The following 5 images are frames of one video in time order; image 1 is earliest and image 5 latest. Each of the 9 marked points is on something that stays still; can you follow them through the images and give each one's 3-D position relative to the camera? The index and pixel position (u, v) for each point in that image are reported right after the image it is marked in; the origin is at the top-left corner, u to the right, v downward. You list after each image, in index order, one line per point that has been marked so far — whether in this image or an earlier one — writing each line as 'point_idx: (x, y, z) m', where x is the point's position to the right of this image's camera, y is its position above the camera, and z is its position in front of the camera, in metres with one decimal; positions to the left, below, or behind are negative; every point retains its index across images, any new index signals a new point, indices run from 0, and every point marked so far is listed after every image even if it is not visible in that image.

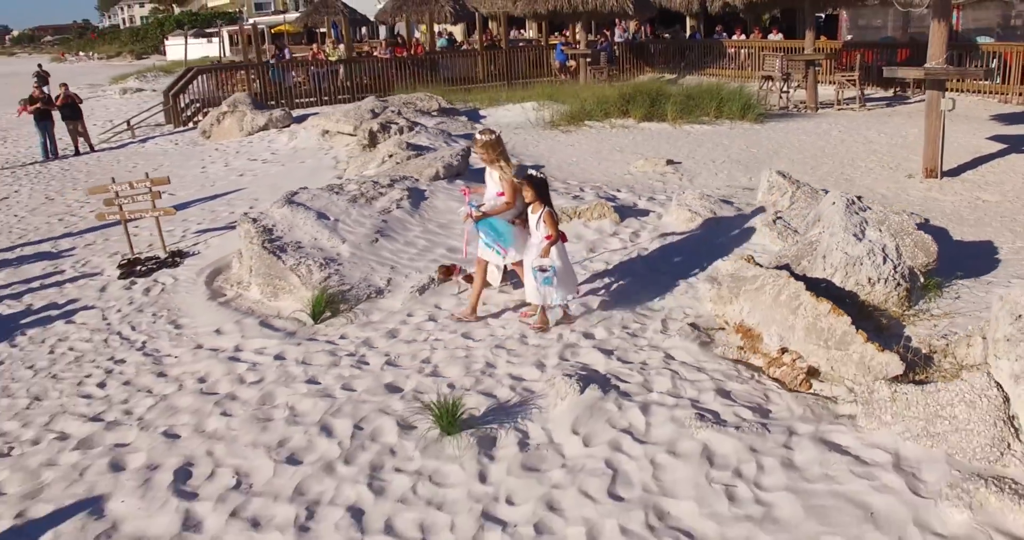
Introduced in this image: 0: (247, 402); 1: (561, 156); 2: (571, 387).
0: (-1.6, -0.8, +4.6) m
1: (+0.6, +1.4, +8.9) m
2: (+0.3, -0.7, +4.1) m
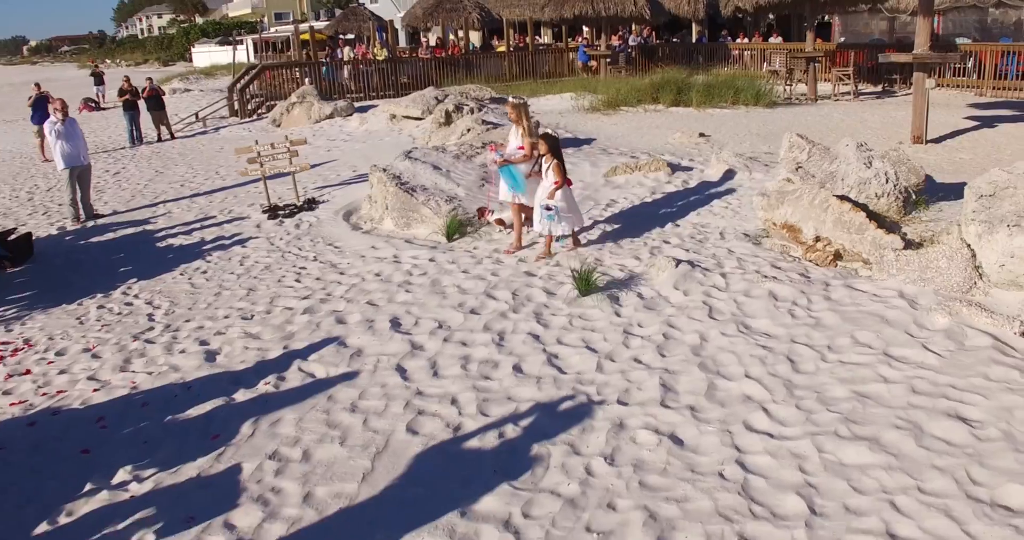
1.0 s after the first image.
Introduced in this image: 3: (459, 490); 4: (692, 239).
0: (-0.7, -0.1, +6.2) m
1: (+1.4, +2.0, +10.5) m
2: (+1.2, 0.0, +5.8) m
3: (-0.3, -1.1, +3.8) m
4: (+1.6, +0.3, +6.7) m
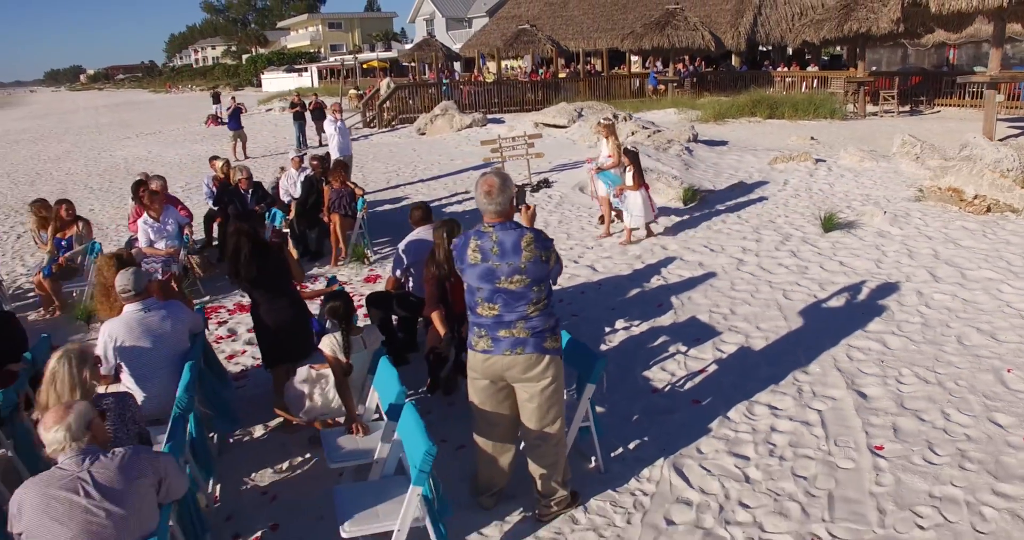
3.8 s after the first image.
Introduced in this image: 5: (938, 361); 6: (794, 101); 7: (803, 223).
0: (+2.2, +0.5, +8.5) m
1: (+4.0, +2.4, +13.1) m
2: (+4.2, +0.6, +8.2) m
3: (+2.8, -0.4, +6.1) m
4: (+4.5, +0.9, +9.2) m
5: (+3.2, -0.7, +5.4) m
6: (+5.9, +3.5, +15.2) m
7: (+3.3, +0.5, +8.4) m
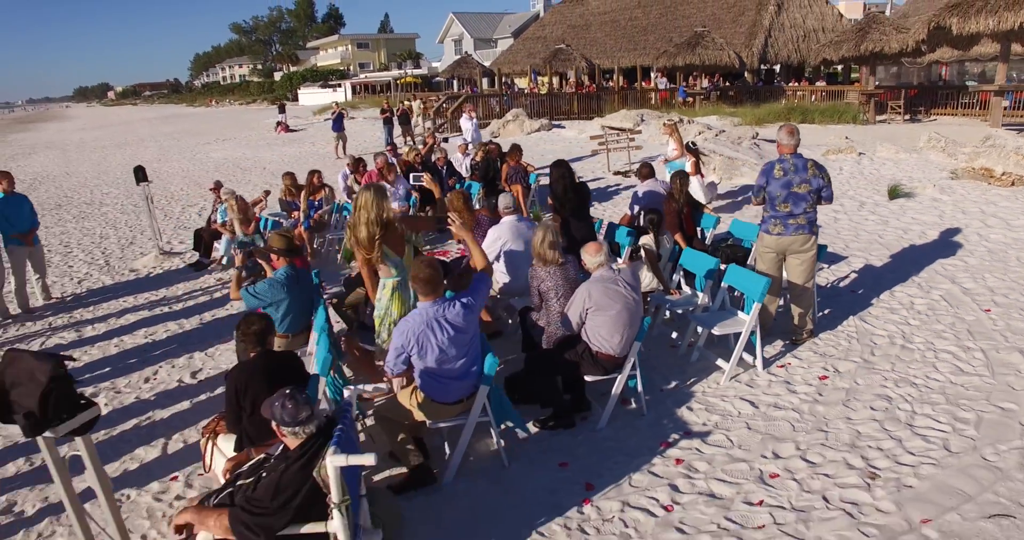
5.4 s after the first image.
0: (+4.2, +1.1, +10.9) m
1: (+5.8, +2.9, +15.6) m
2: (+6.1, +1.2, +10.7) m
3: (+4.9, +0.2, +8.5) m
4: (+6.5, +1.5, +11.7) m
5: (+5.3, 0.0, +7.8) m
6: (+7.5, +3.9, +17.9) m
7: (+5.3, +1.1, +10.8) m
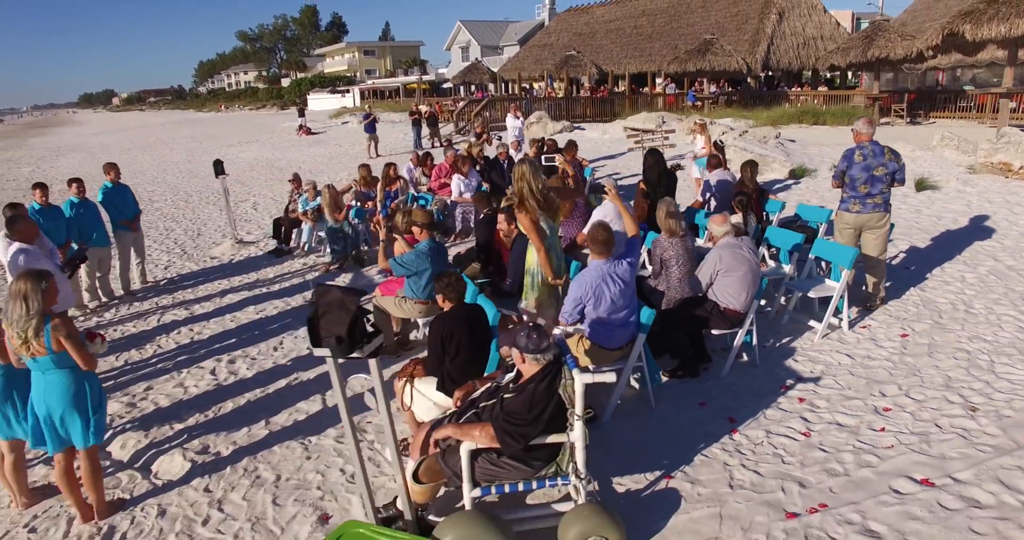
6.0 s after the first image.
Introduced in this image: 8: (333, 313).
0: (+5.0, +1.3, +11.7) m
1: (+6.5, +3.1, +16.5) m
2: (+7.0, +1.5, +11.6) m
3: (+5.9, +0.5, +9.3) m
4: (+7.3, +1.7, +12.6) m
5: (+6.2, +0.3, +8.6) m
6: (+8.1, +4.1, +18.8) m
7: (+6.2, +1.3, +11.7) m
8: (-0.9, -0.2, +3.5) m
